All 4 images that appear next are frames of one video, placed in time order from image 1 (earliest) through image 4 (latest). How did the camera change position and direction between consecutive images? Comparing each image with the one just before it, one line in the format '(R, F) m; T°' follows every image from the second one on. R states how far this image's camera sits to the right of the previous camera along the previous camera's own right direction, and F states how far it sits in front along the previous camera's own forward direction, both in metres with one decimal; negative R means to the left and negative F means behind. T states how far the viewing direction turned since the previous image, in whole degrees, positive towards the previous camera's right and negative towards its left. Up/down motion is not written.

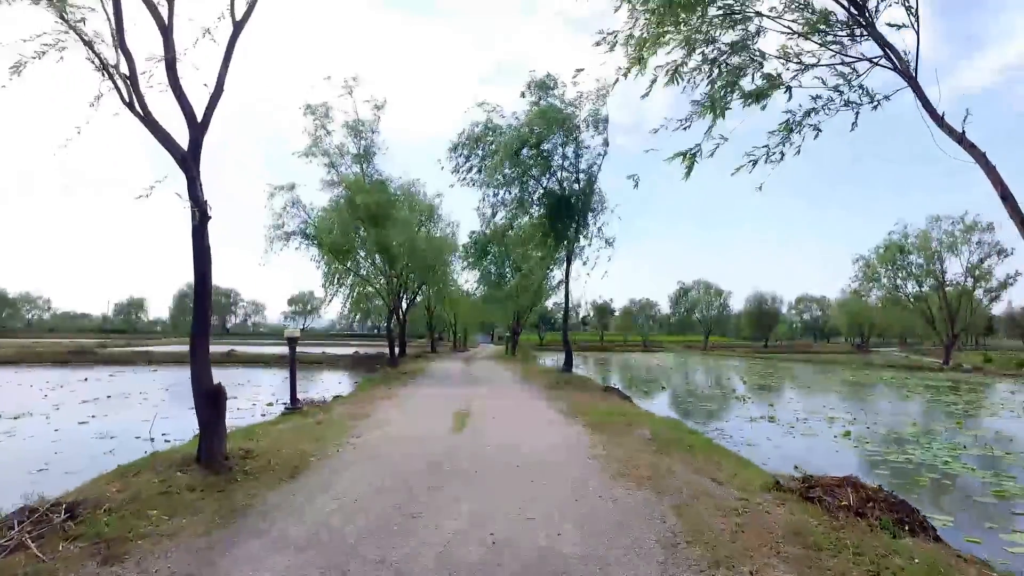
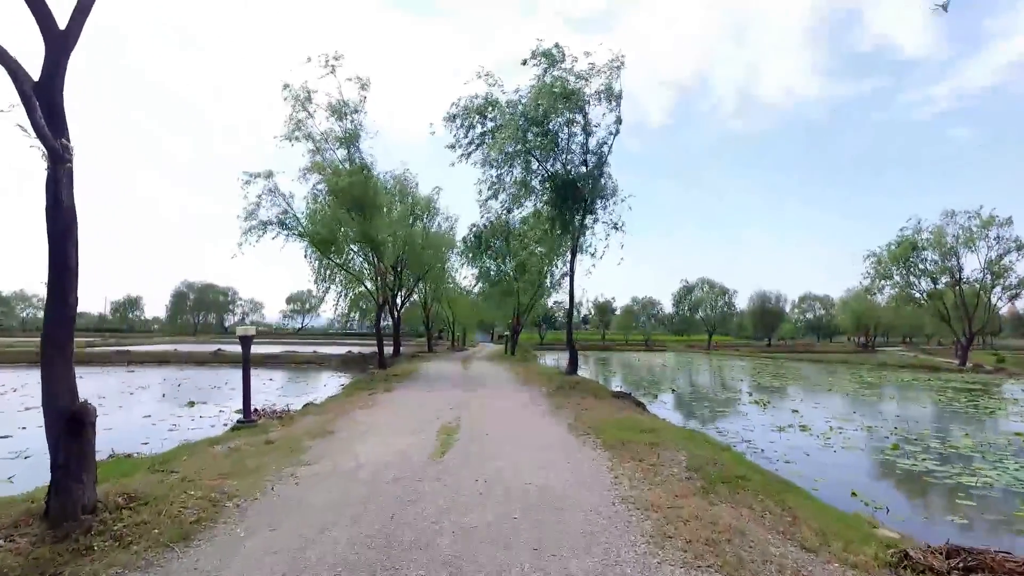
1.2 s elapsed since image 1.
(0.0, +2.0) m; 0°
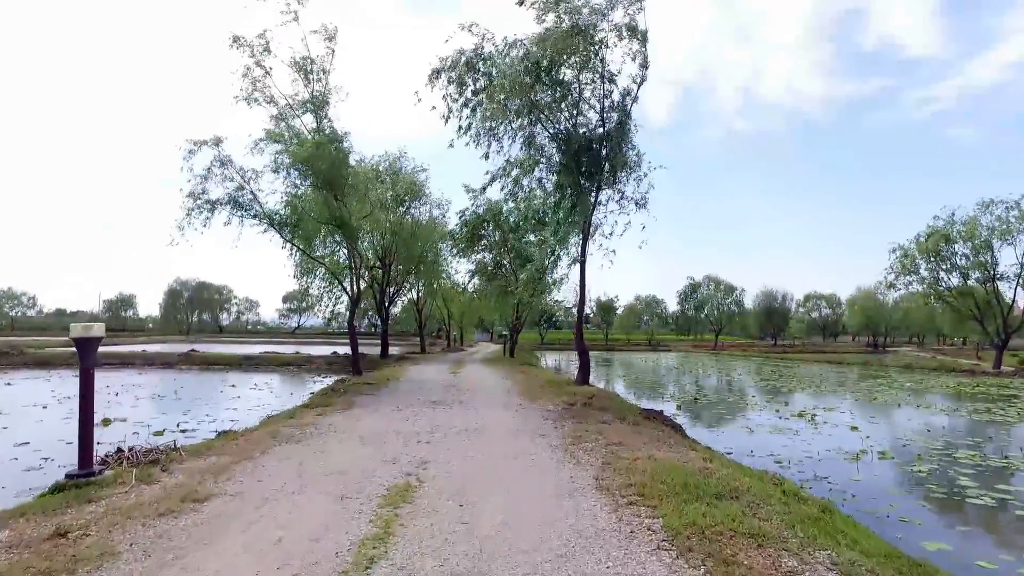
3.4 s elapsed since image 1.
(+0.1, +3.7) m; 0°
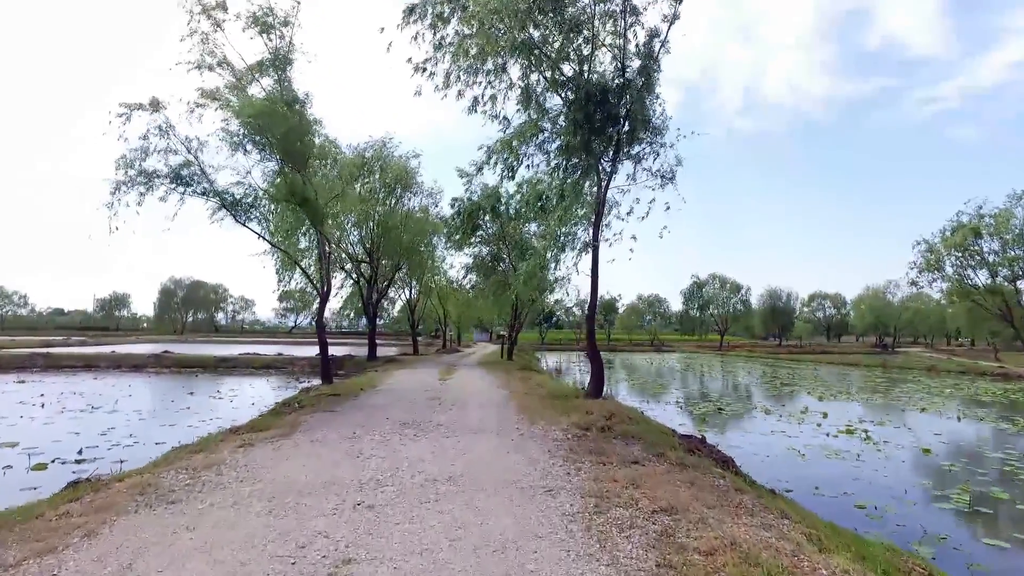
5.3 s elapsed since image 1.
(+0.1, +3.1) m; 0°
